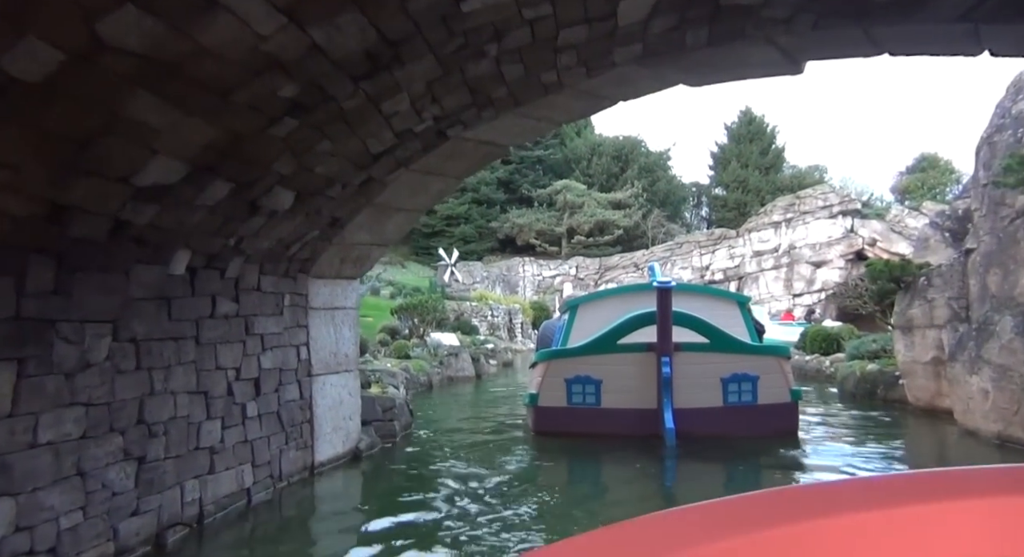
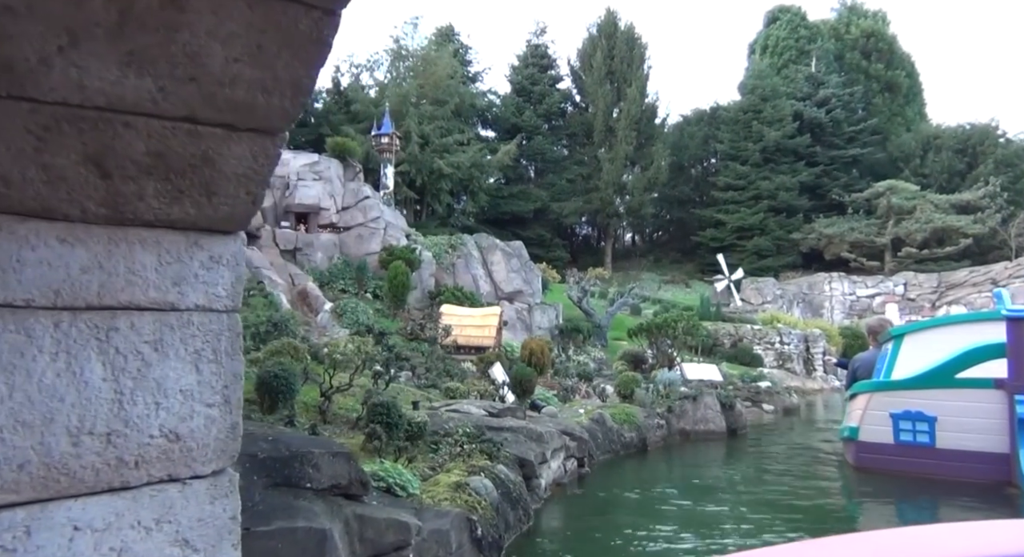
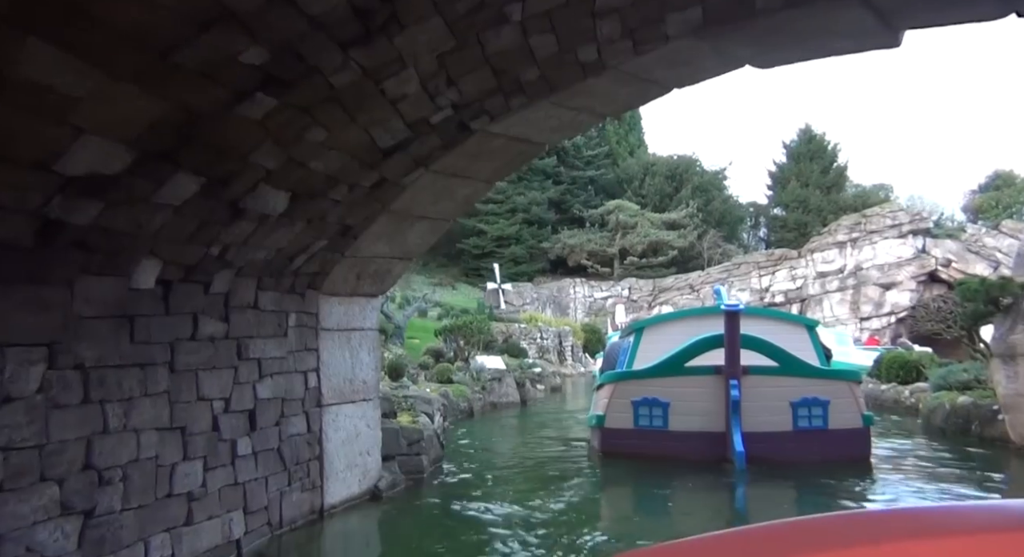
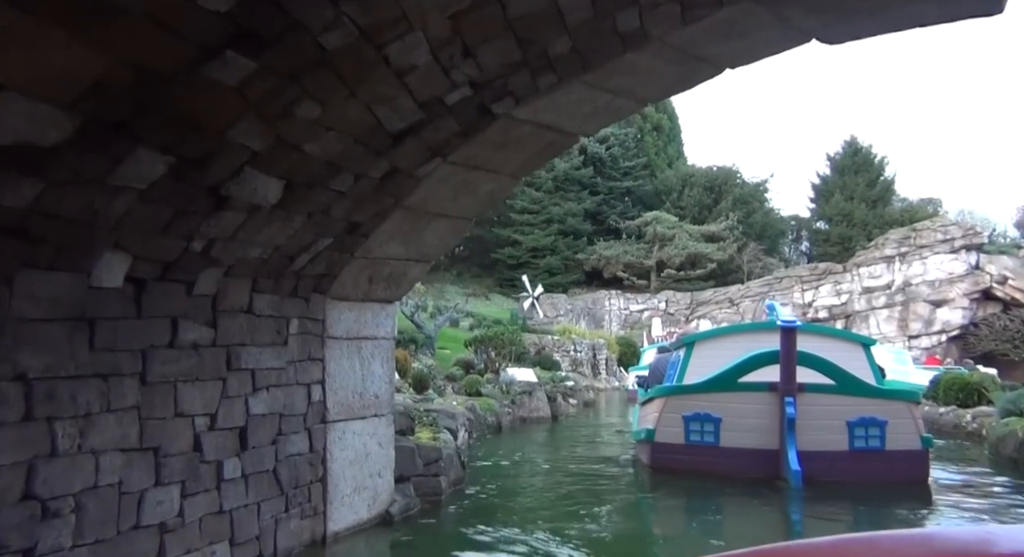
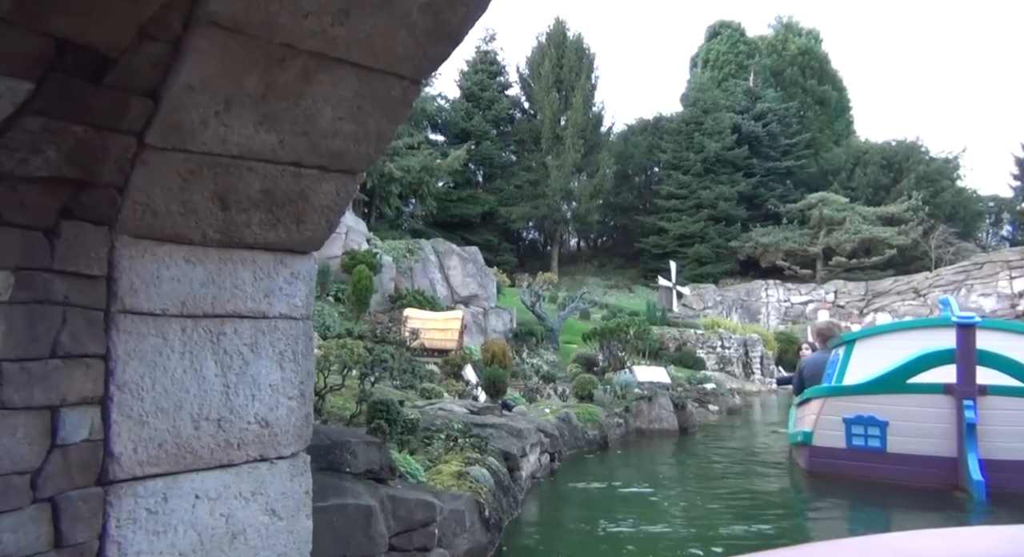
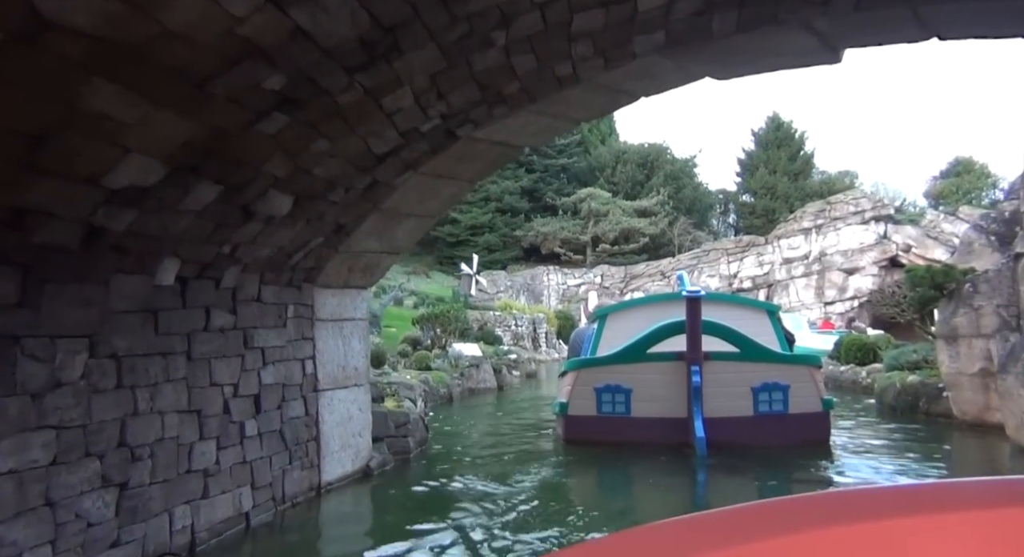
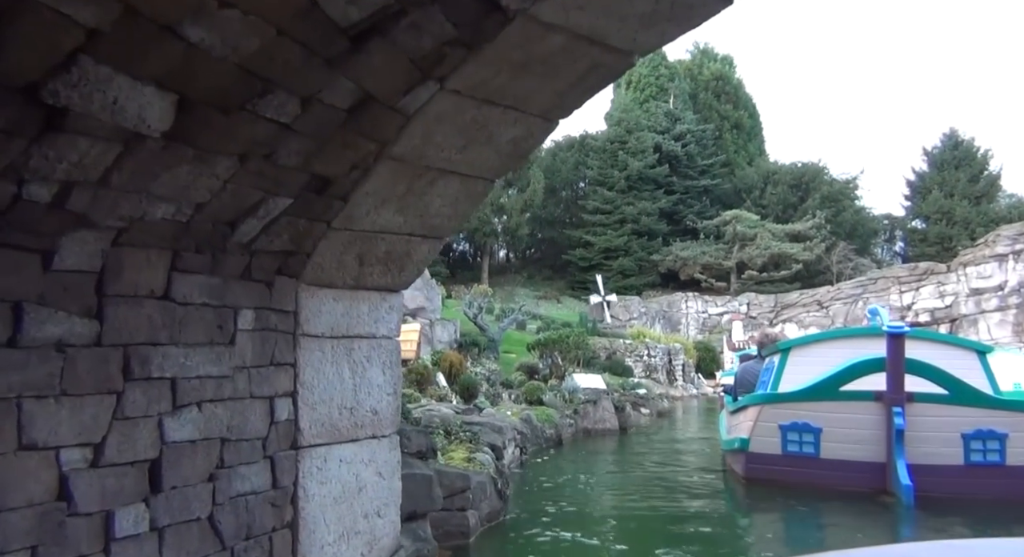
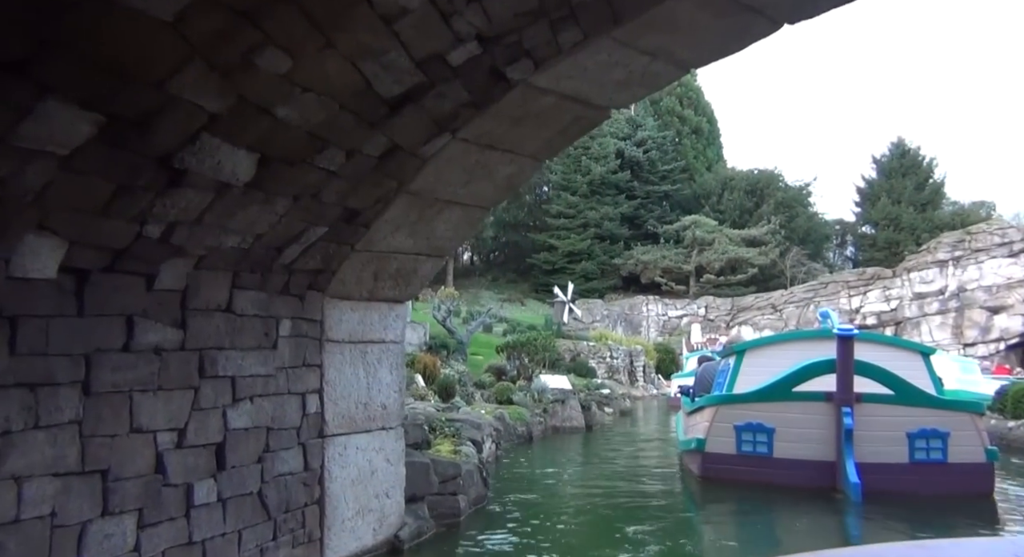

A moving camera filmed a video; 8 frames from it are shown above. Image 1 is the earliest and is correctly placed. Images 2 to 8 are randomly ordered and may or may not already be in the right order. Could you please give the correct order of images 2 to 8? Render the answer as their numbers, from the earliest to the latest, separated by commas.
6, 3, 4, 8, 7, 5, 2
